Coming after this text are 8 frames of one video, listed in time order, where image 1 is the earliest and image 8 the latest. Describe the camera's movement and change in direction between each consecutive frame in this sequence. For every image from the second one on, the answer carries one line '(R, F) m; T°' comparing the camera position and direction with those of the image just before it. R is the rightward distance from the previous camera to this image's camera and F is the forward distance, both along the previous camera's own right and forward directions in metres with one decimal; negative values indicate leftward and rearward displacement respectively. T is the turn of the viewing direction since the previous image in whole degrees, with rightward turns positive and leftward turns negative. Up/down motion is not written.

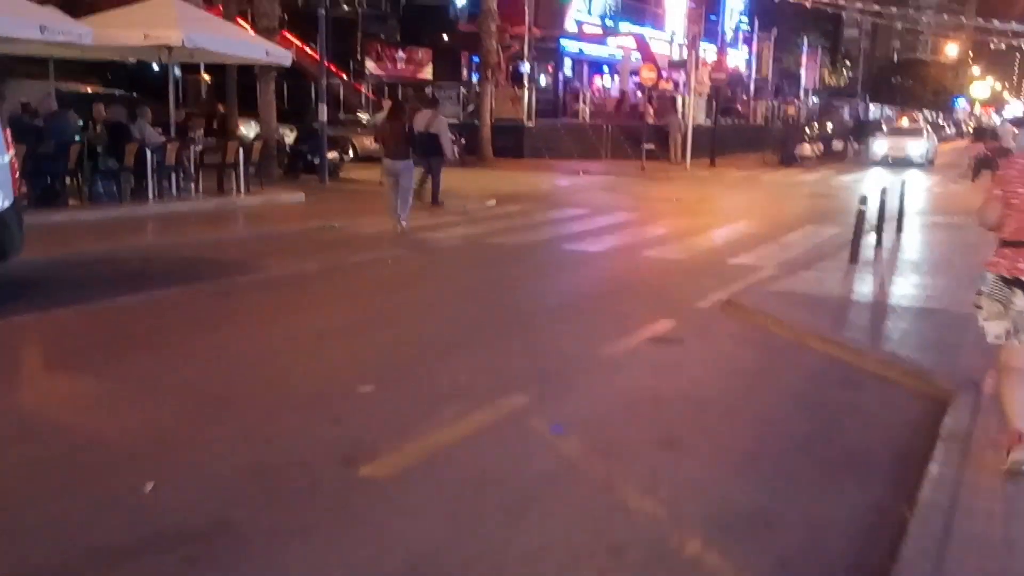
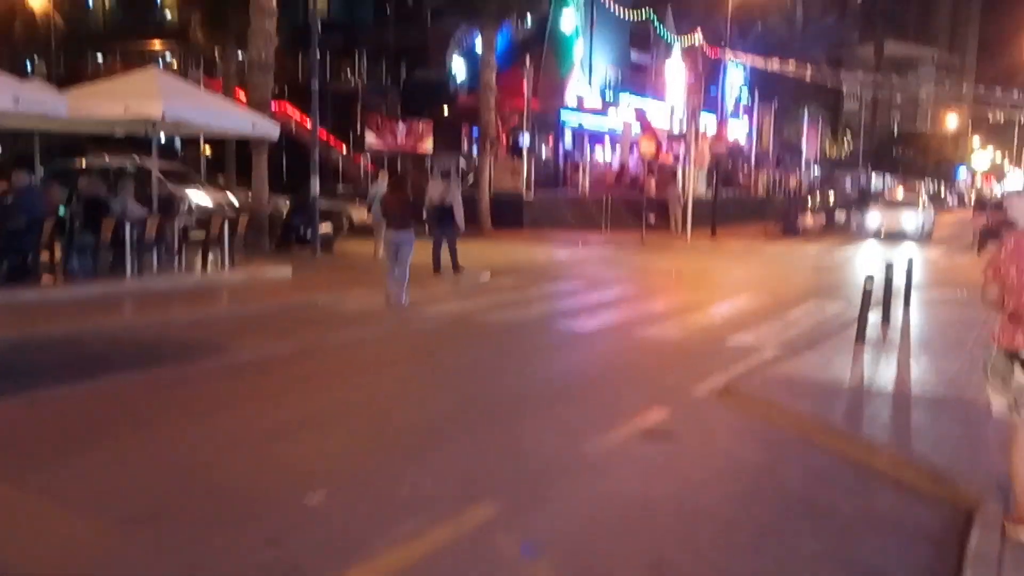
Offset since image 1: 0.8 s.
(+0.2, +0.6) m; 0°
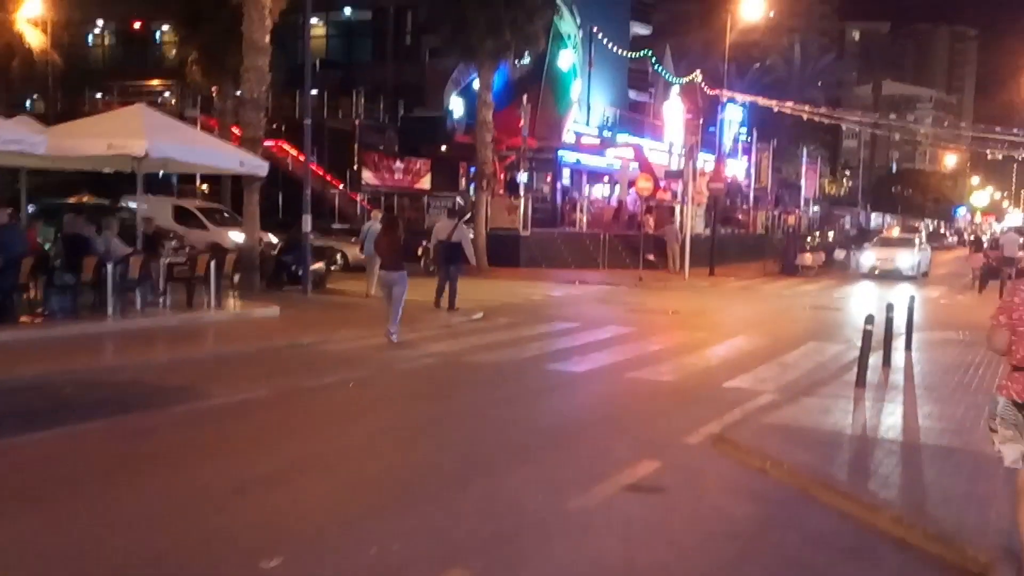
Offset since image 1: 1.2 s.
(+0.1, +0.3) m; 0°
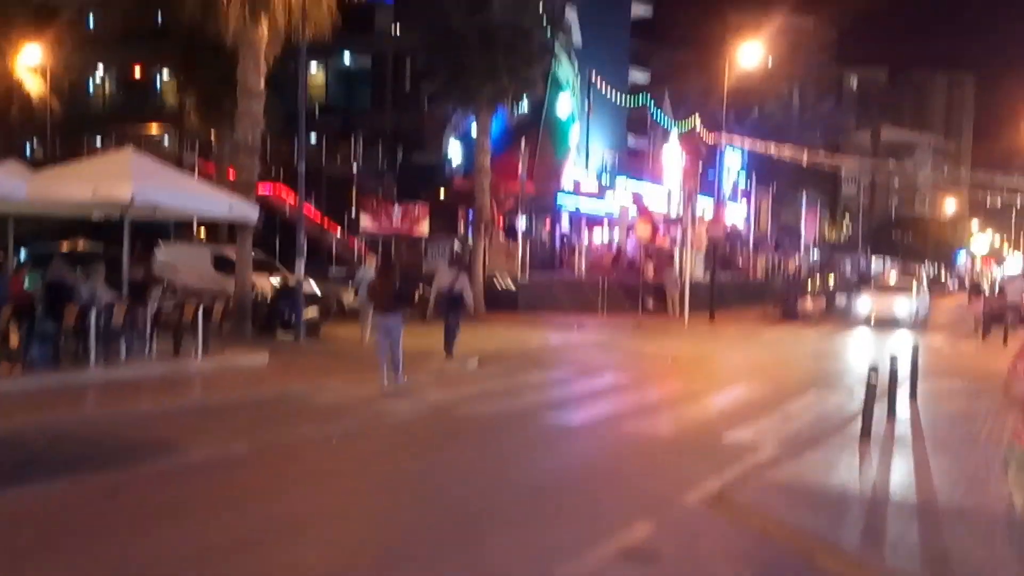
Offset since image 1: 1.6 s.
(+0.1, +0.3) m; 0°
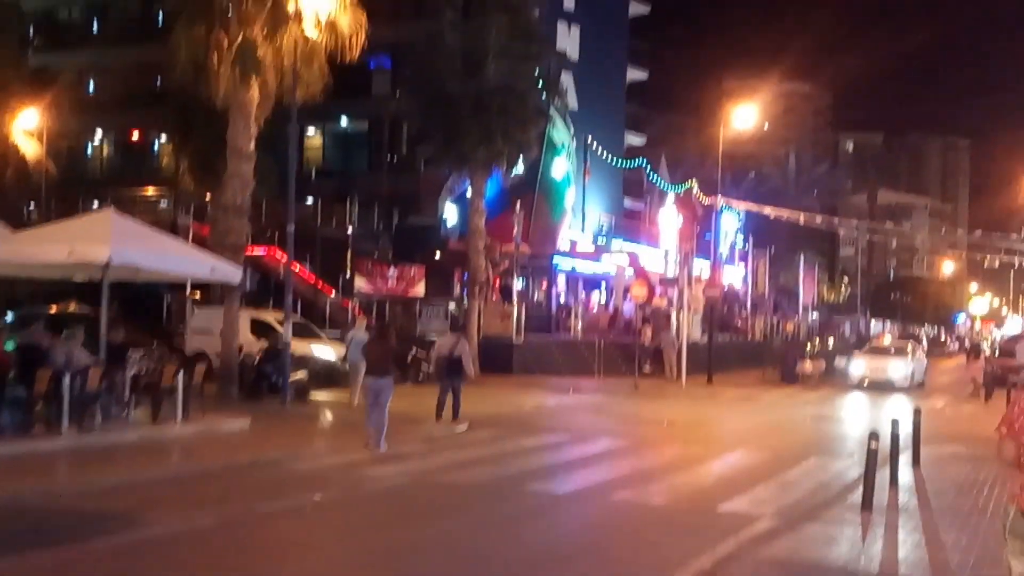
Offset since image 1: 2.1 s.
(+0.2, +0.4) m; 0°
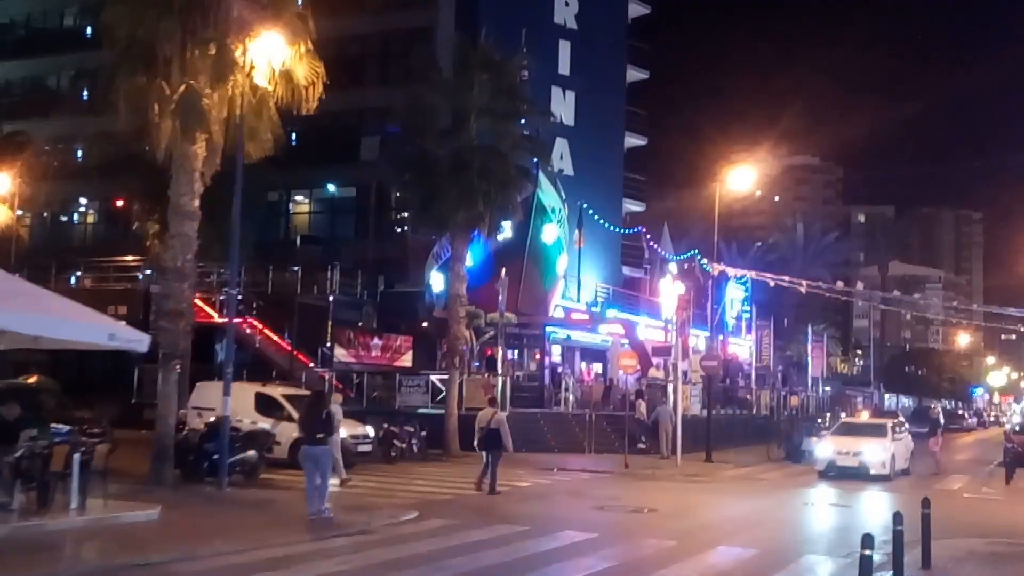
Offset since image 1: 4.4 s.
(+0.9, +1.9) m; -1°
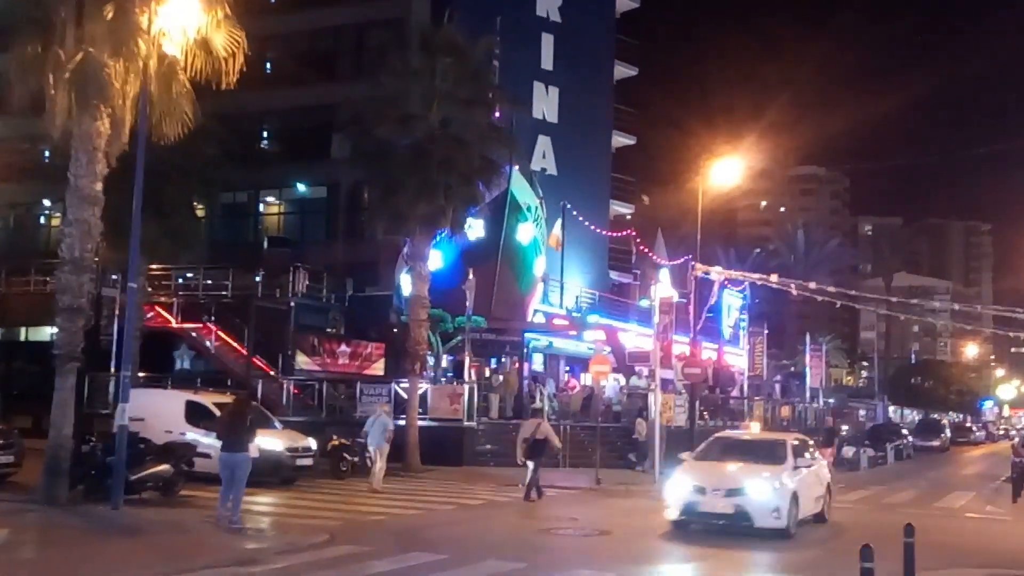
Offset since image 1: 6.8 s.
(+1.2, +2.2) m; 0°
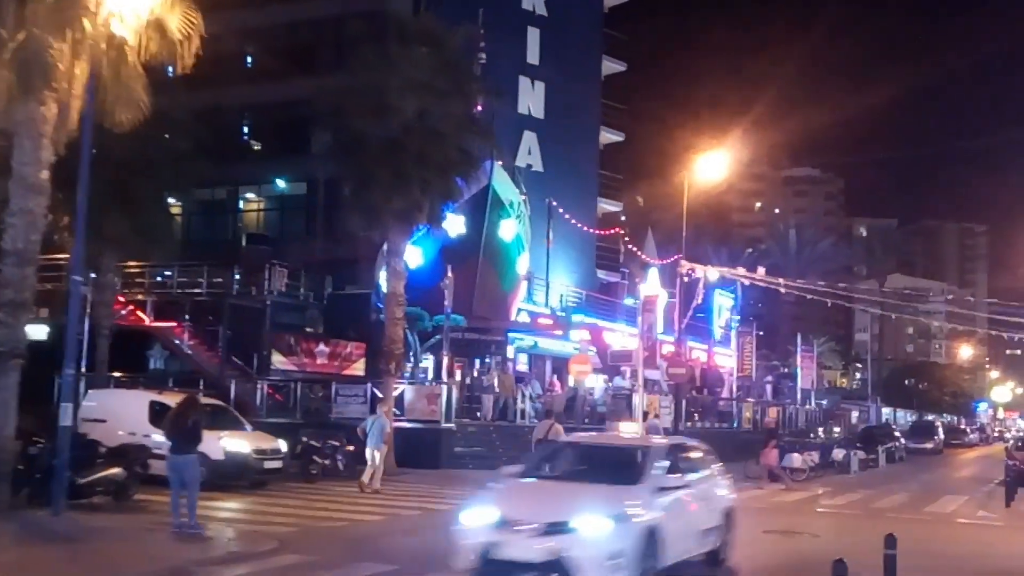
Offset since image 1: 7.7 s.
(+0.5, +0.9) m; 0°
